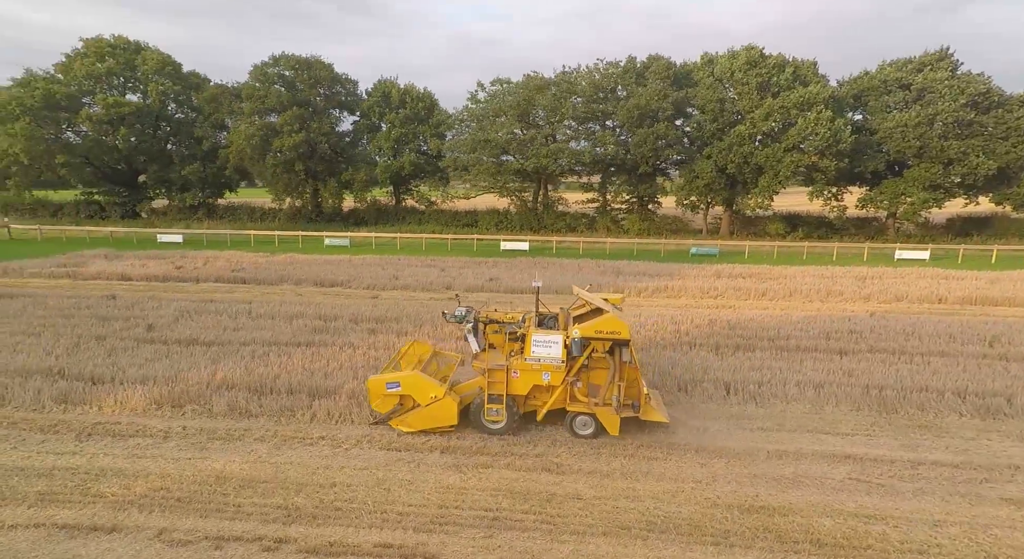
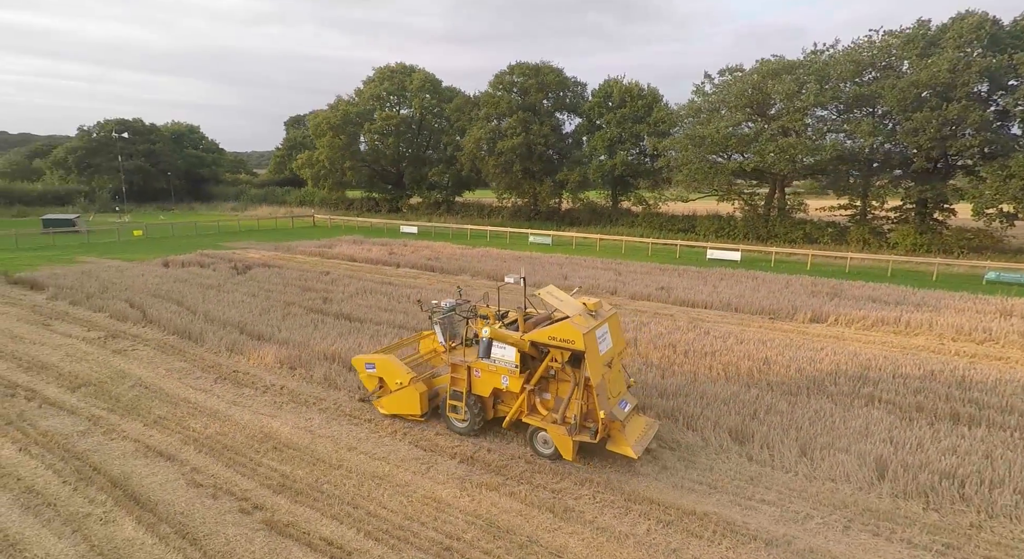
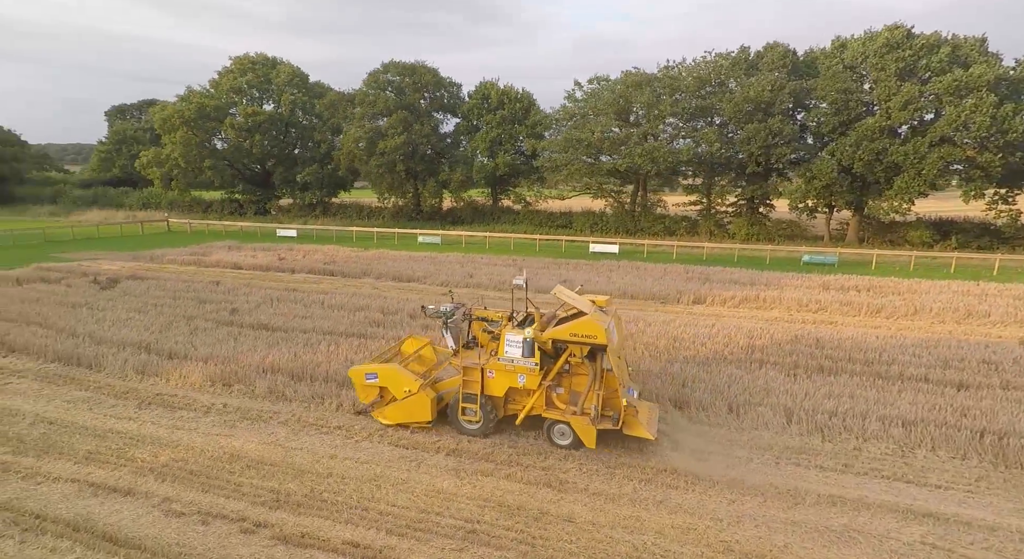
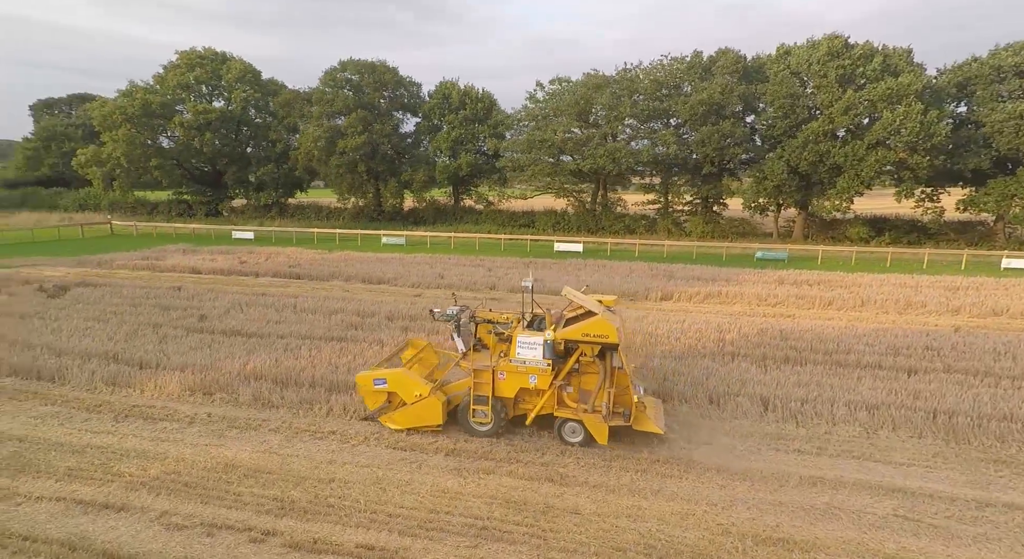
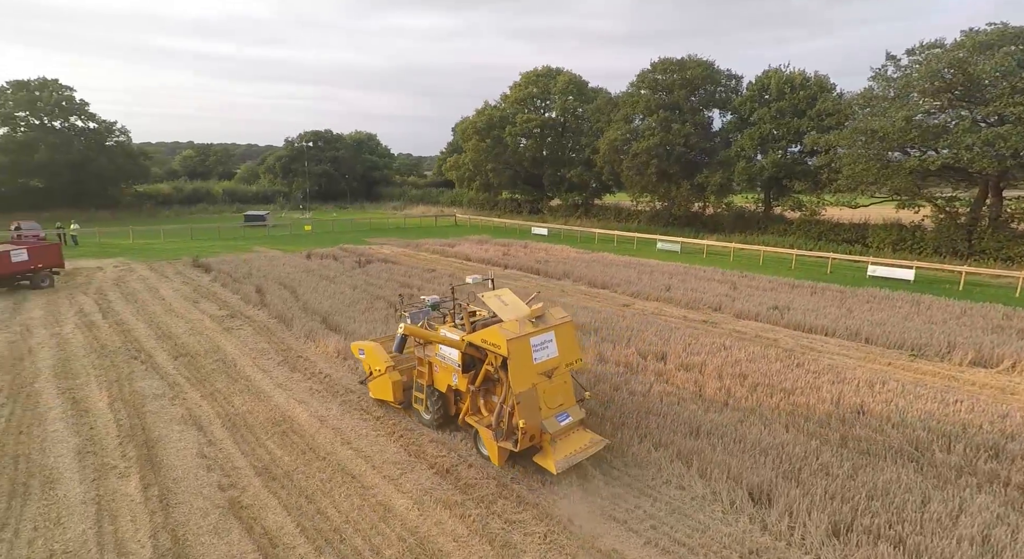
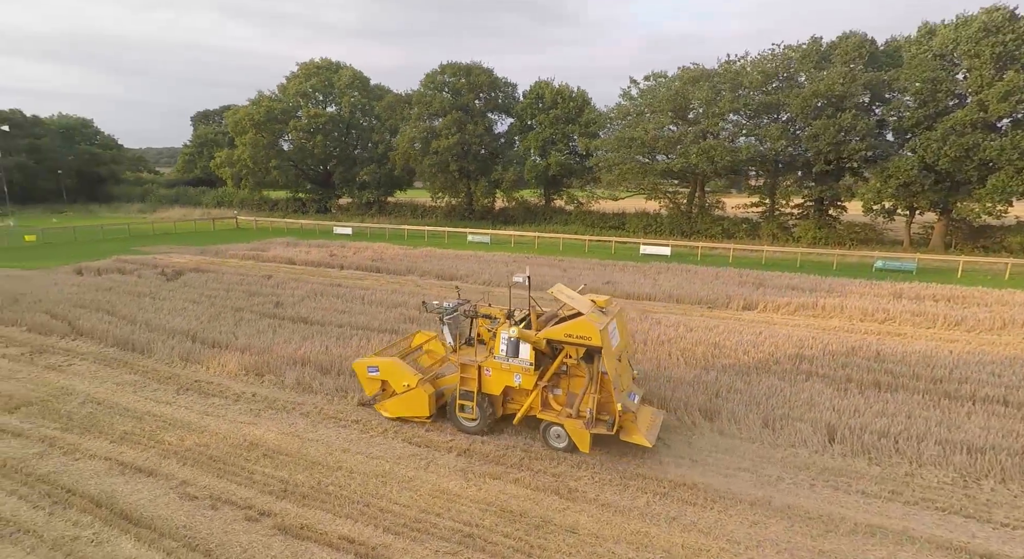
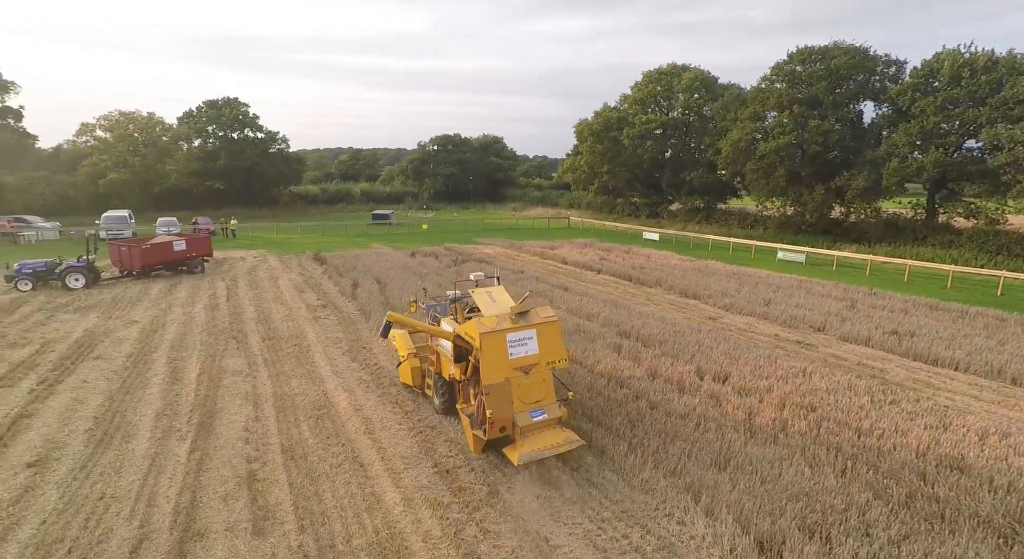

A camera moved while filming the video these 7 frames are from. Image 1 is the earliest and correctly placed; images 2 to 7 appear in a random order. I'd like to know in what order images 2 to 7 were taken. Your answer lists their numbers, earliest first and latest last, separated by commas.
4, 3, 6, 2, 5, 7
